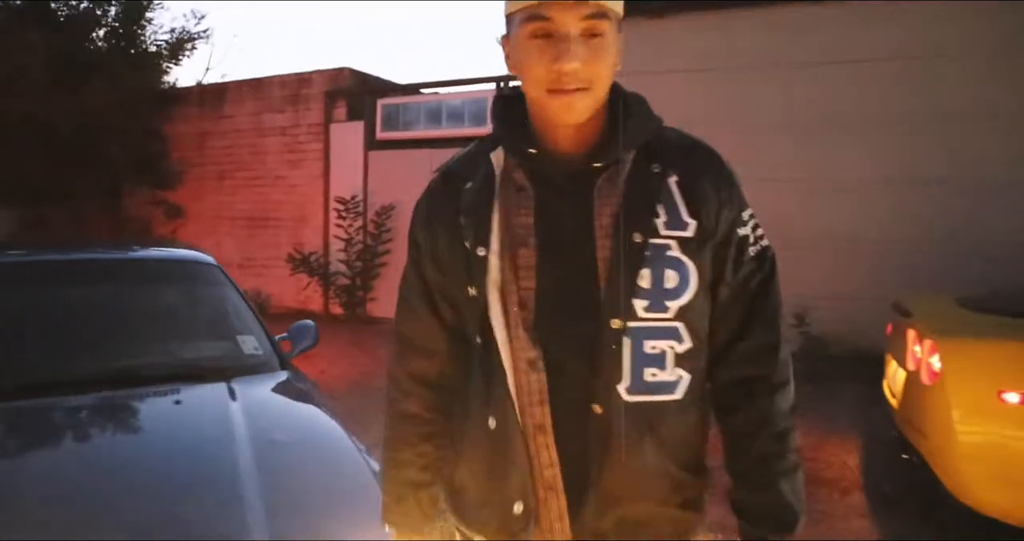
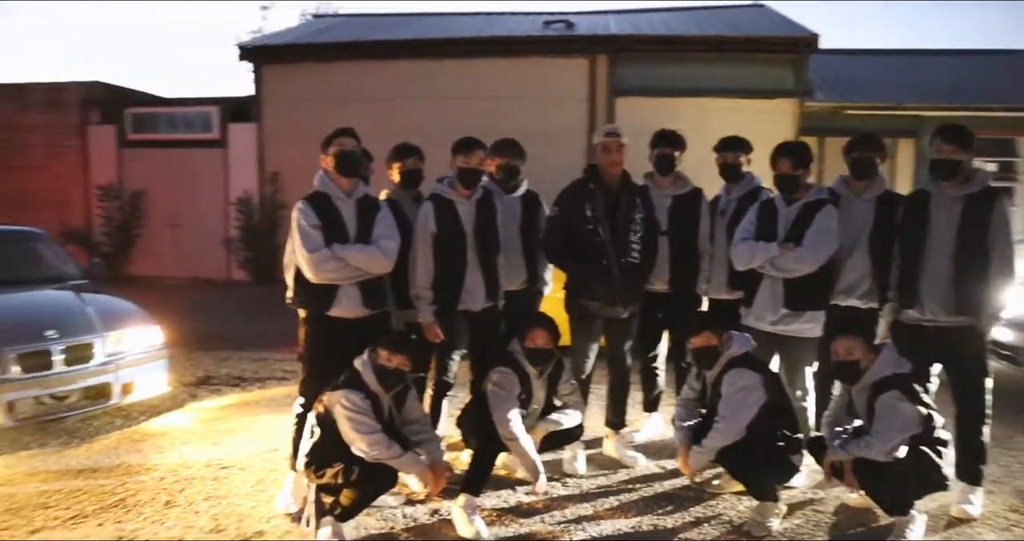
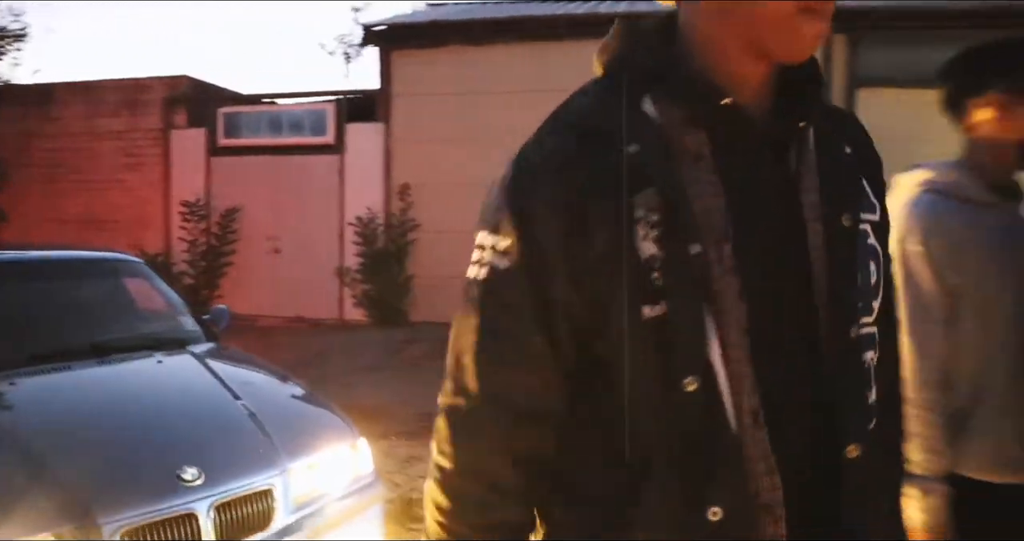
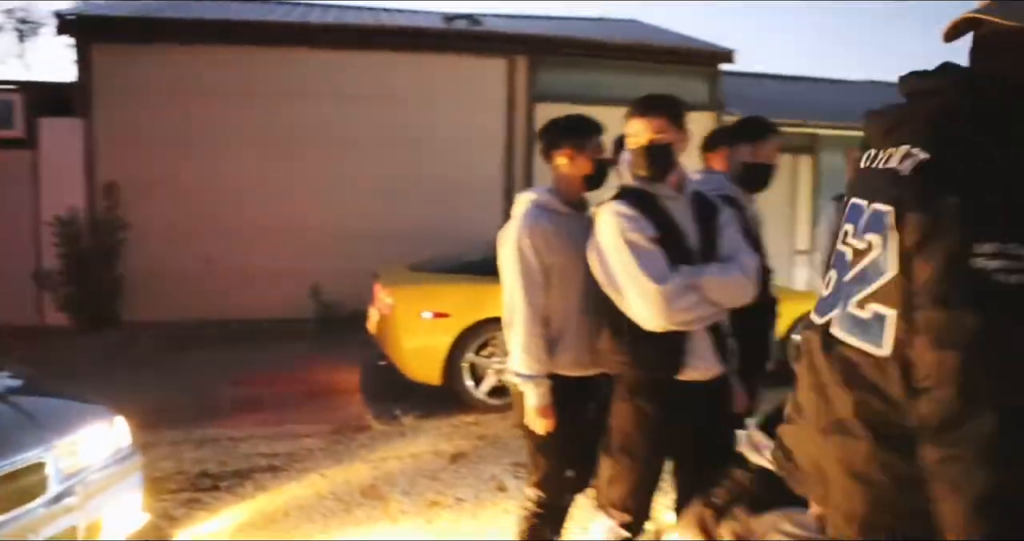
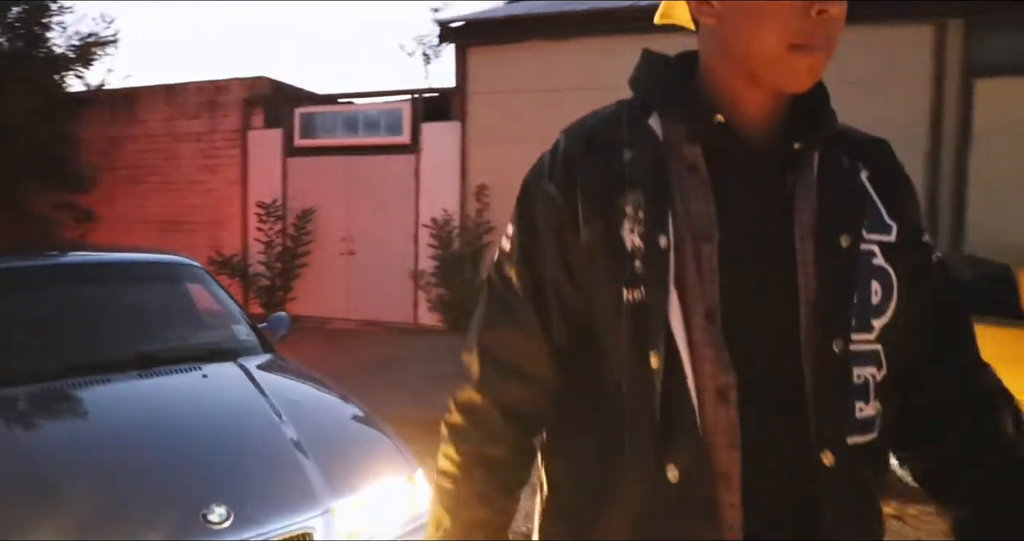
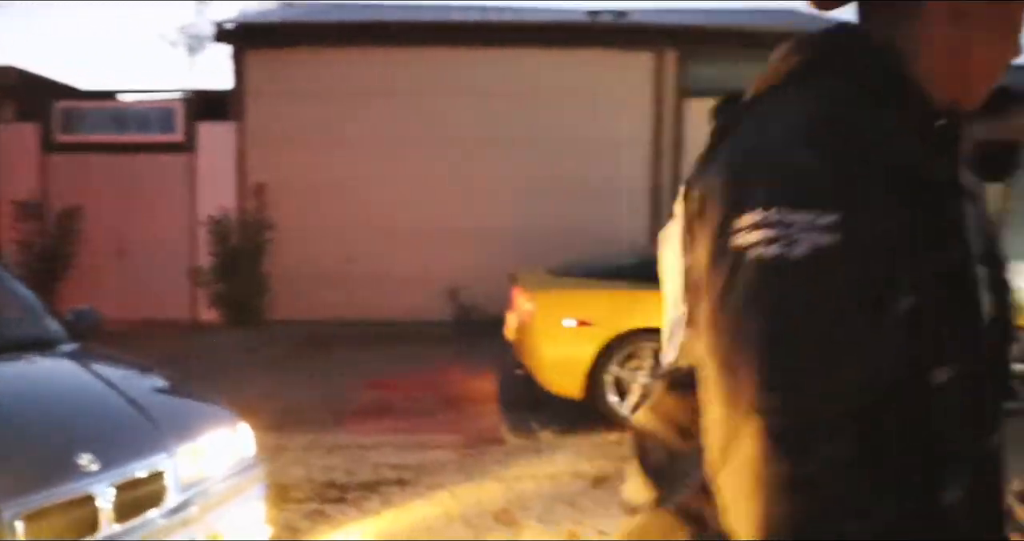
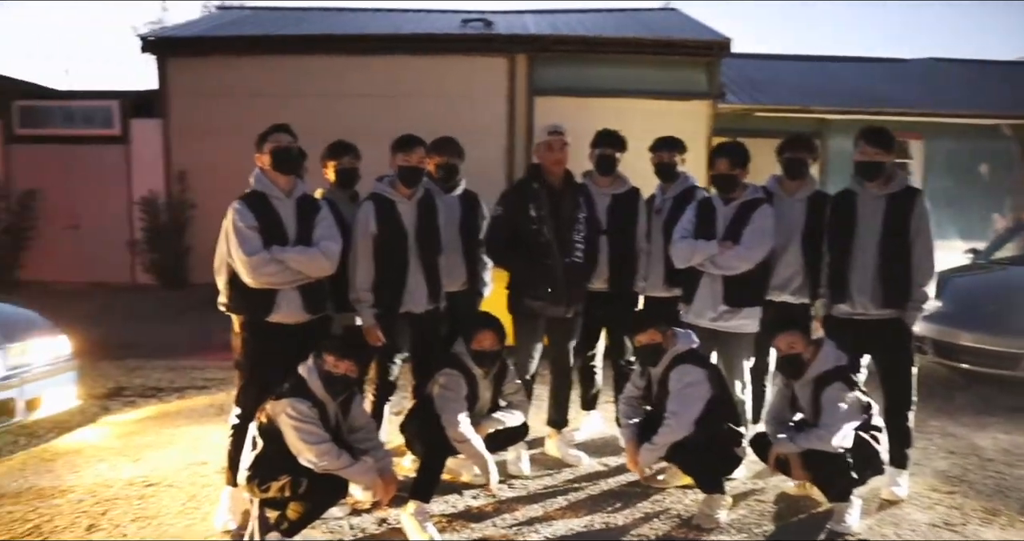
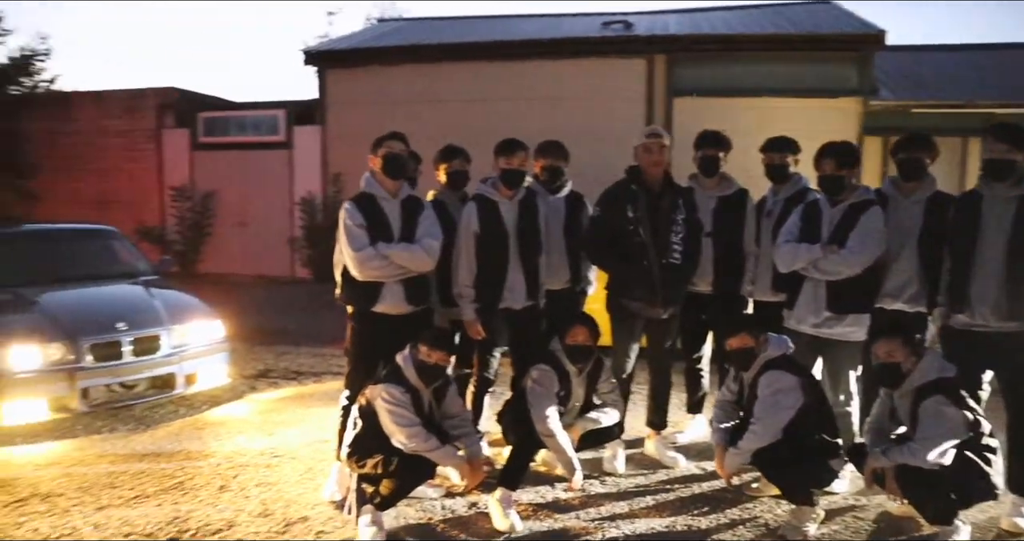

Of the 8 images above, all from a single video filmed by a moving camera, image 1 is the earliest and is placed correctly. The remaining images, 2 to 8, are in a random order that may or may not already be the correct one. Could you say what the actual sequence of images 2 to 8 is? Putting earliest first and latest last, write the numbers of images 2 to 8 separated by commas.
5, 3, 6, 4, 7, 2, 8
